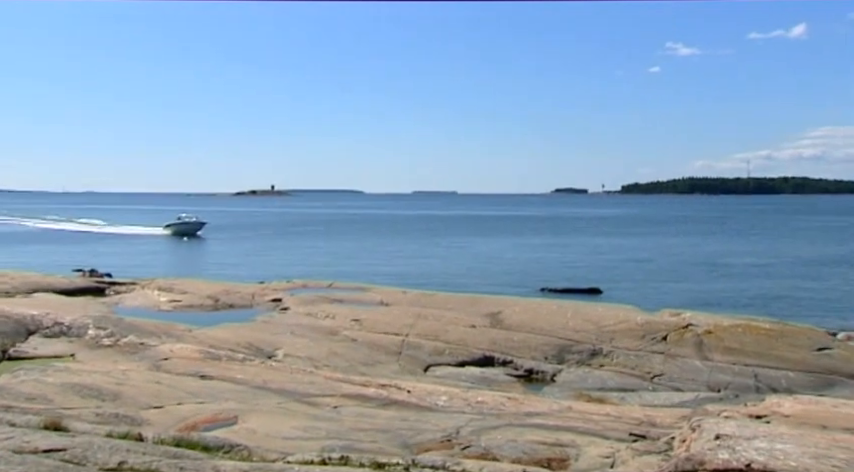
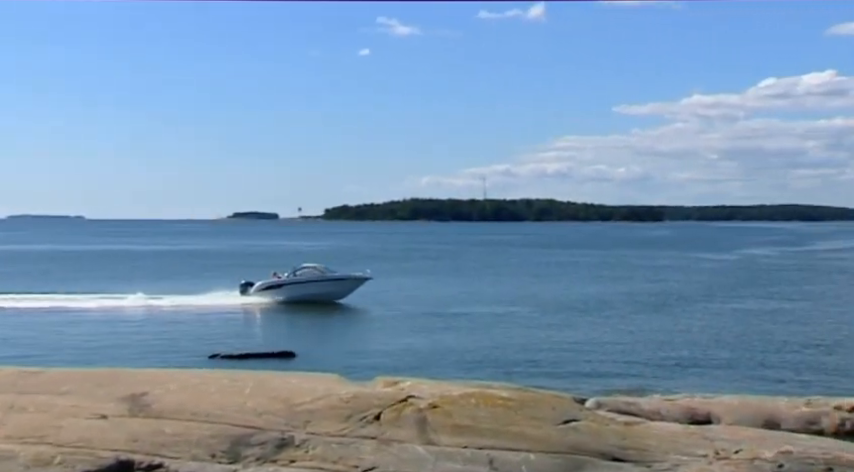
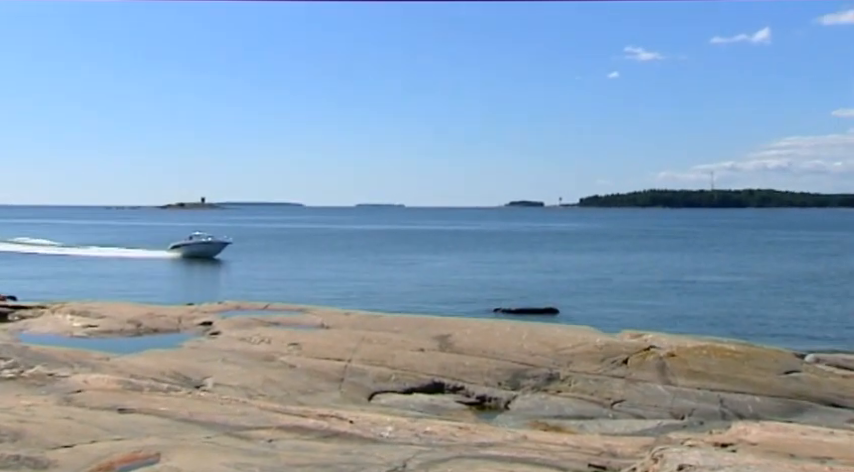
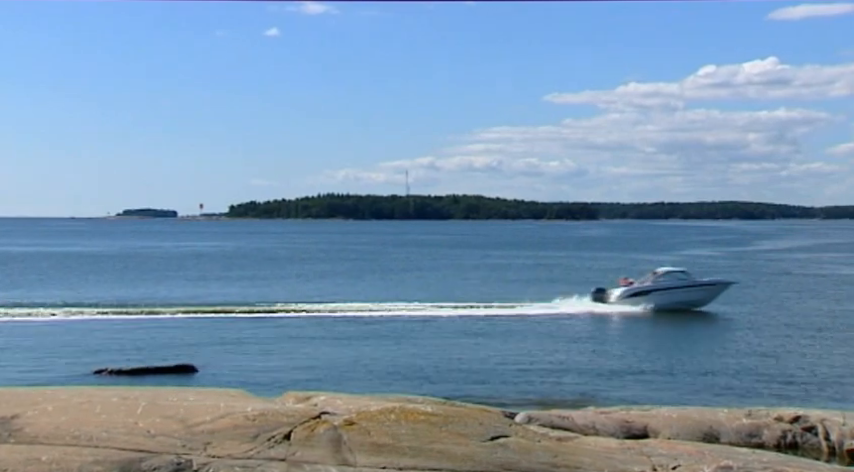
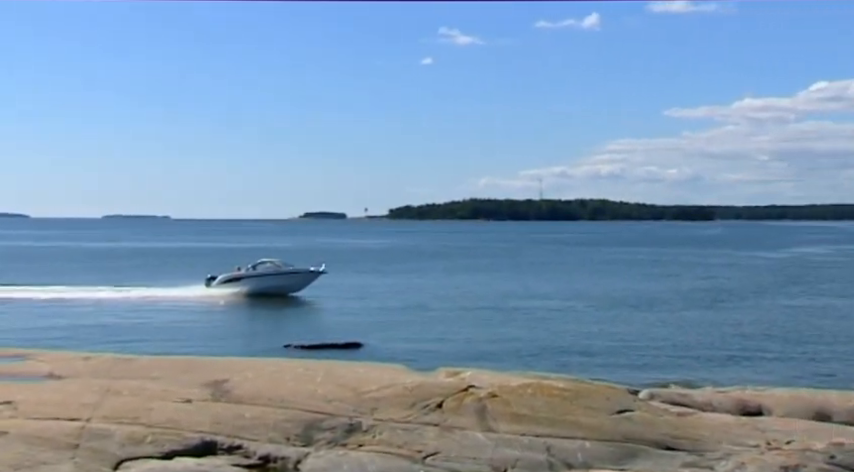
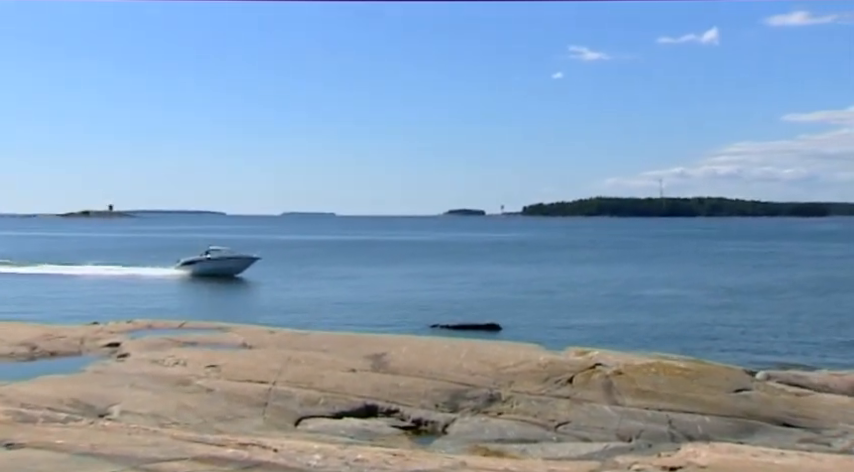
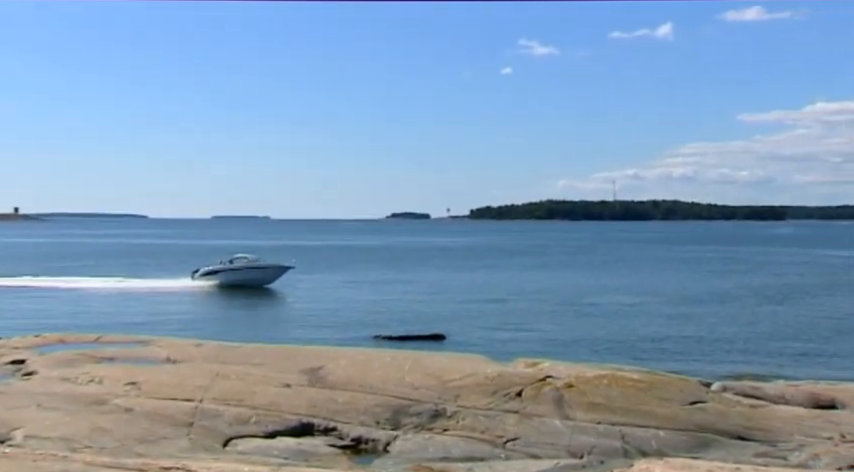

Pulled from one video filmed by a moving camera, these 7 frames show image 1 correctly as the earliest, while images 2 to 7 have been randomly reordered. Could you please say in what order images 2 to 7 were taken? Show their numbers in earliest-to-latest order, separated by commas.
3, 6, 7, 5, 2, 4
